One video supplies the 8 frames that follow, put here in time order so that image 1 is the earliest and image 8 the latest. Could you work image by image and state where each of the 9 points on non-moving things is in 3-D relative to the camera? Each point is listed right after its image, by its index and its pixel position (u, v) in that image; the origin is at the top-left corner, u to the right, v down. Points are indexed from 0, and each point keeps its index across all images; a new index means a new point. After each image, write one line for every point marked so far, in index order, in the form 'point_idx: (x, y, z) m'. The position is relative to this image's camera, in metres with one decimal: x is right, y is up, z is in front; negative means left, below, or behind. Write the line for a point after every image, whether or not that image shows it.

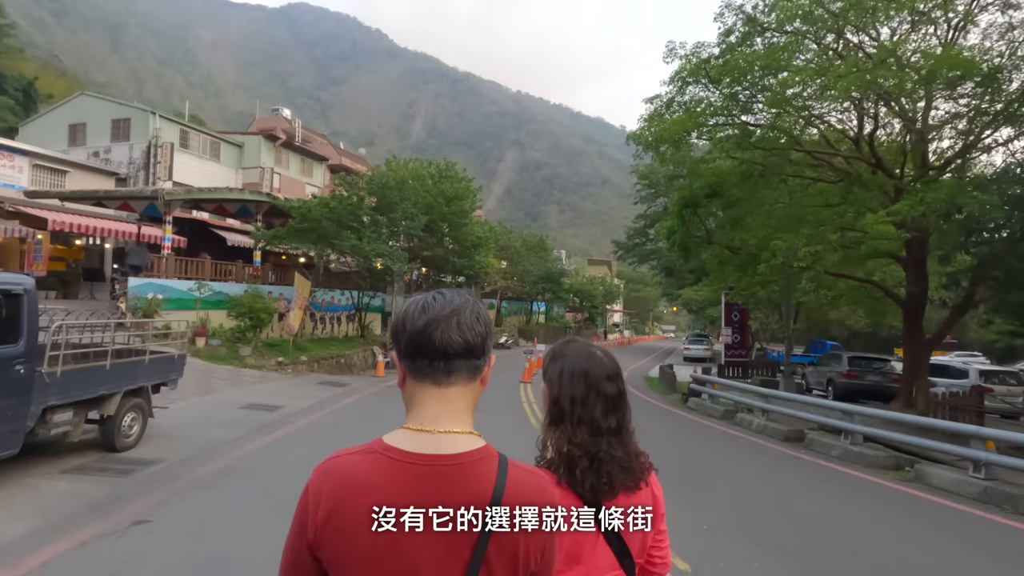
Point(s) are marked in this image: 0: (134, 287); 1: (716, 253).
0: (-9.8, 0.0, +13.9) m
1: (+6.2, +1.0, +16.4) m
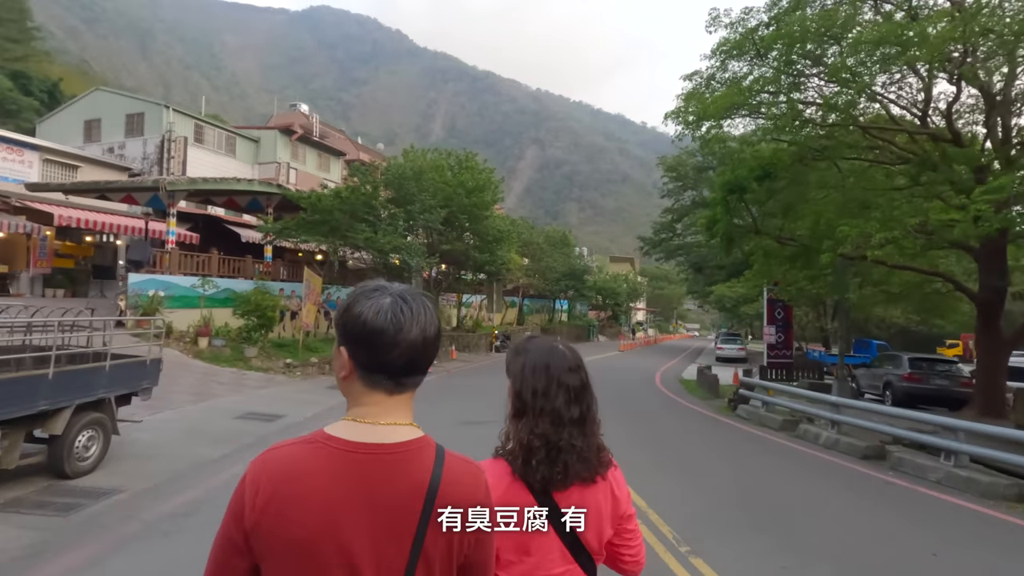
0: (-9.1, +0.1, +13.0) m
1: (+7.0, +1.2, +14.9) m
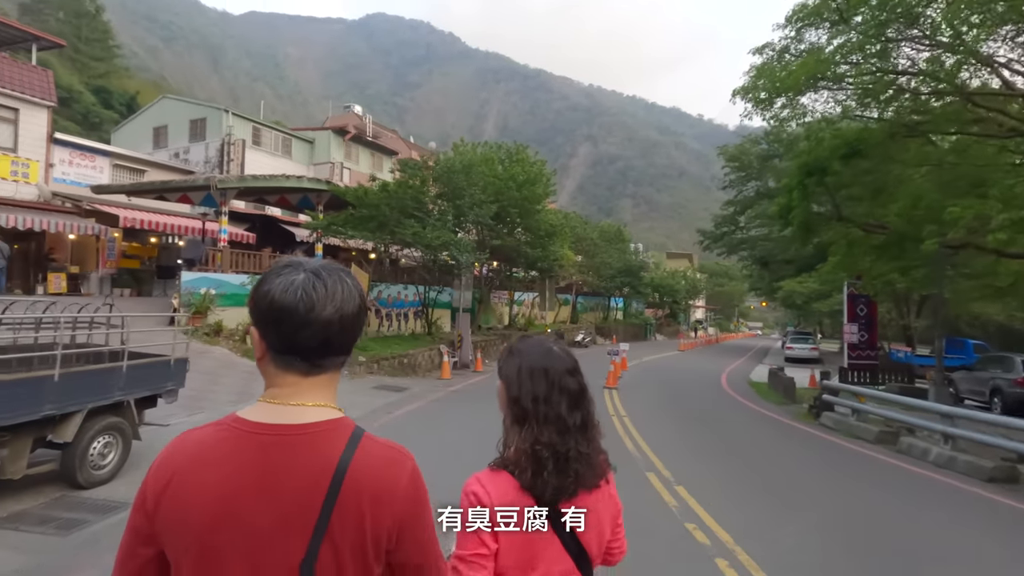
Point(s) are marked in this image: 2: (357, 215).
0: (-7.9, +0.1, +13.0) m
1: (+8.3, +1.4, +13.3) m
2: (-4.8, +2.2, +16.2) m
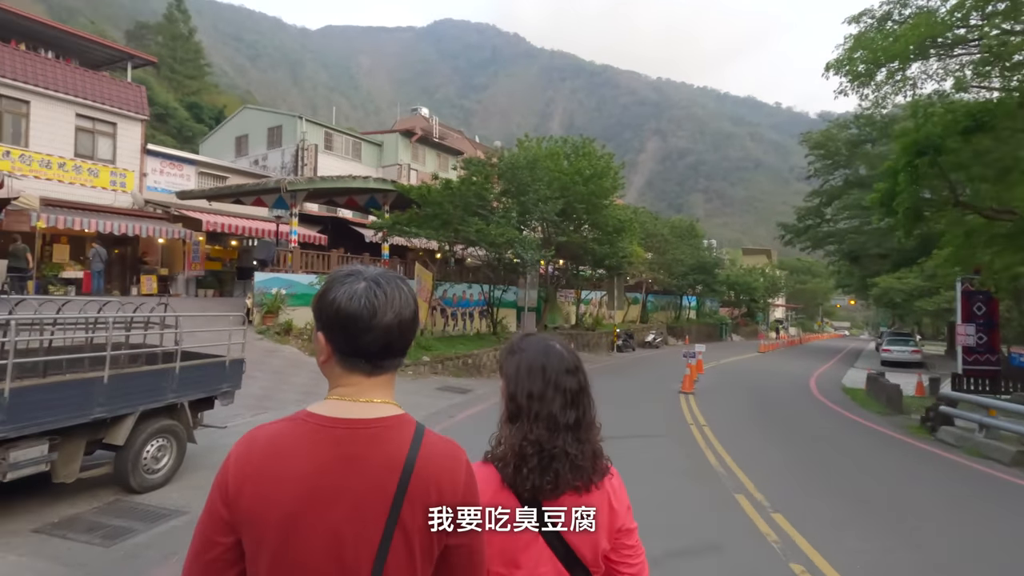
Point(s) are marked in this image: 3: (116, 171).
0: (-6.3, +0.1, +13.3) m
1: (+9.8, +1.5, +11.7) m
2: (-2.8, +2.2, +16.1) m
3: (-14.7, +4.3, +19.9) m
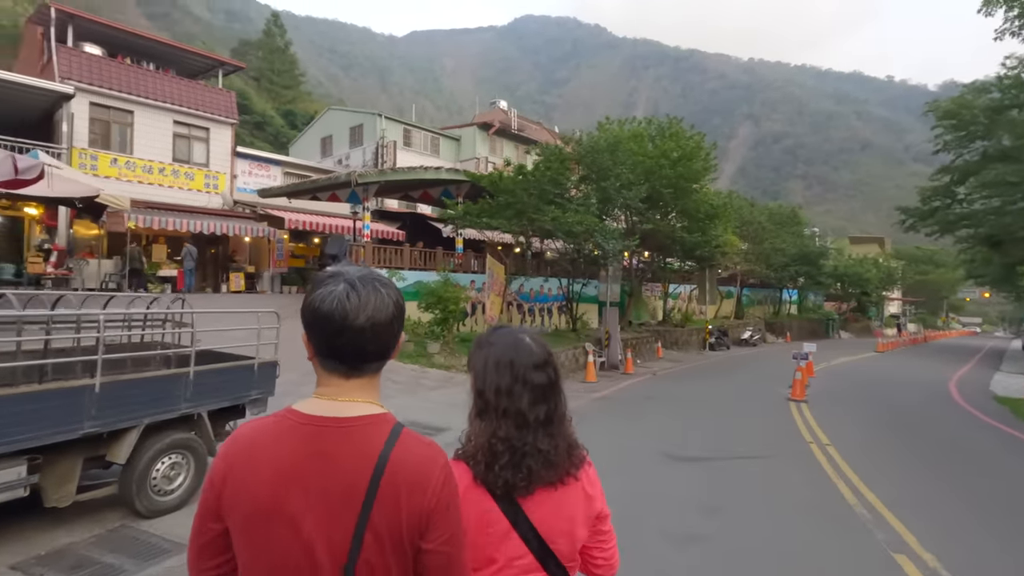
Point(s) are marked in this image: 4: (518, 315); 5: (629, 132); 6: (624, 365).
0: (-4.4, +0.2, +13.1) m
1: (+11.2, +1.7, +9.0) m
2: (-0.6, +2.4, +15.3) m
3: (-11.7, +4.4, +20.8) m
4: (+0.2, -0.9, +17.6) m
5: (+4.0, +5.4, +18.4) m
6: (+3.4, -2.3, +16.2) m
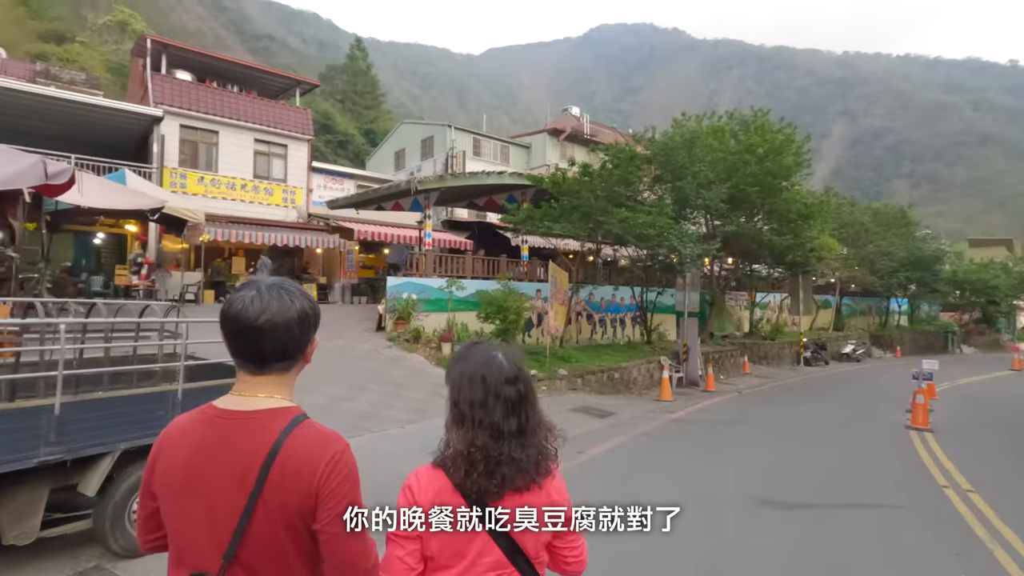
0: (-2.9, 0.0, +12.8) m
1: (+12.0, +1.7, +6.5) m
2: (+1.2, +2.1, +14.5) m
3: (-9.1, +4.0, +21.6) m
4: (+2.3, -1.2, +16.6) m
5: (+6.2, +5.1, +16.9) m
6: (+5.3, -2.6, +14.7) m
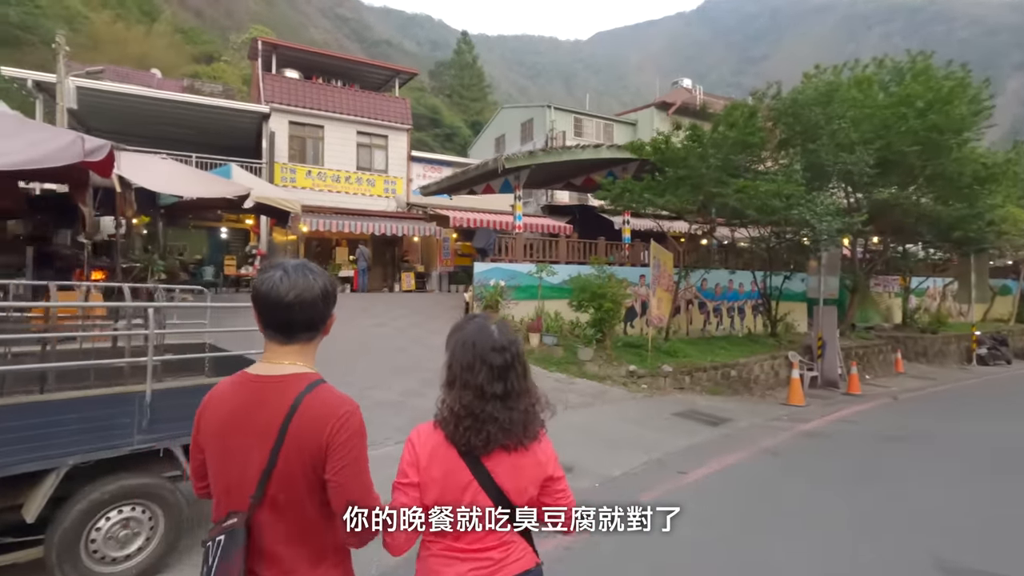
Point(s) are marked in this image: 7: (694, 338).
0: (-0.7, +0.3, +12.0) m
1: (+12.6, +2.0, +2.8) m
2: (+3.6, +2.5, +12.8) m
3: (-5.1, +4.4, +21.8) m
4: (+5.1, -0.8, +14.7) m
5: (+8.9, +5.5, +14.2) m
6: (+7.7, -2.2, +12.3) m
7: (+4.7, -1.3, +13.8) m
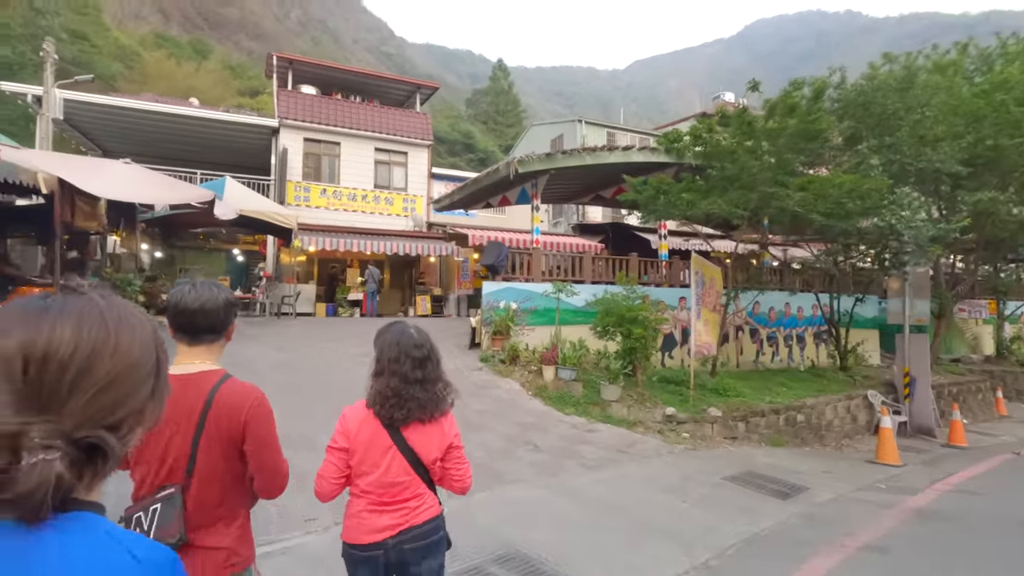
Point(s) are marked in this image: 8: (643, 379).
0: (-0.5, -0.1, +10.3) m
1: (+12.1, +2.0, +0.3) m
2: (+3.9, +2.0, +10.9) m
3: (-4.0, +3.5, +20.6) m
4: (+5.6, -1.3, +12.5) m
5: (+9.3, +5.0, +12.0) m
6: (+7.9, -2.6, +9.8) m
7: (+5.1, -1.8, +11.6) m
8: (+2.2, -1.5, +9.0) m
